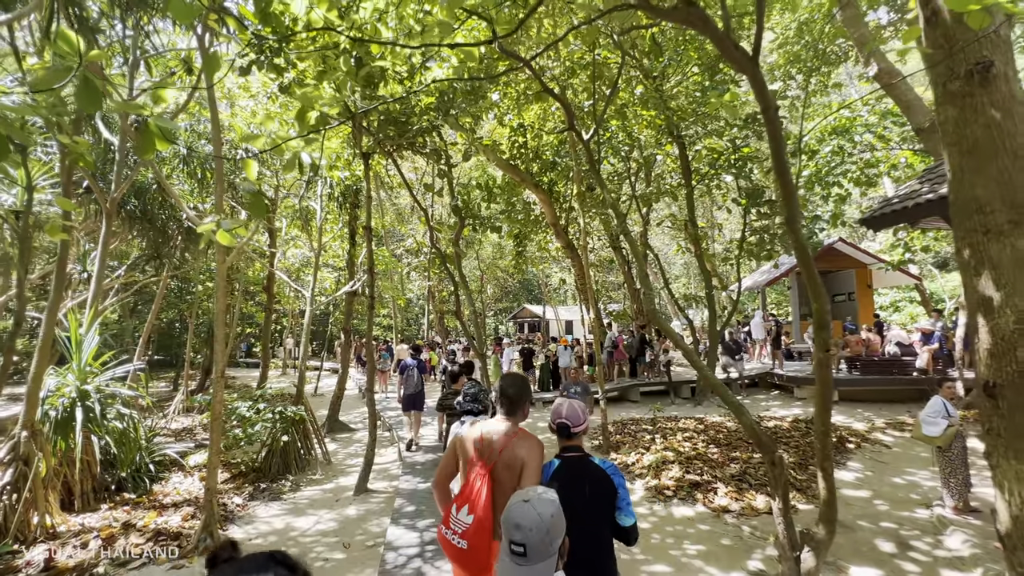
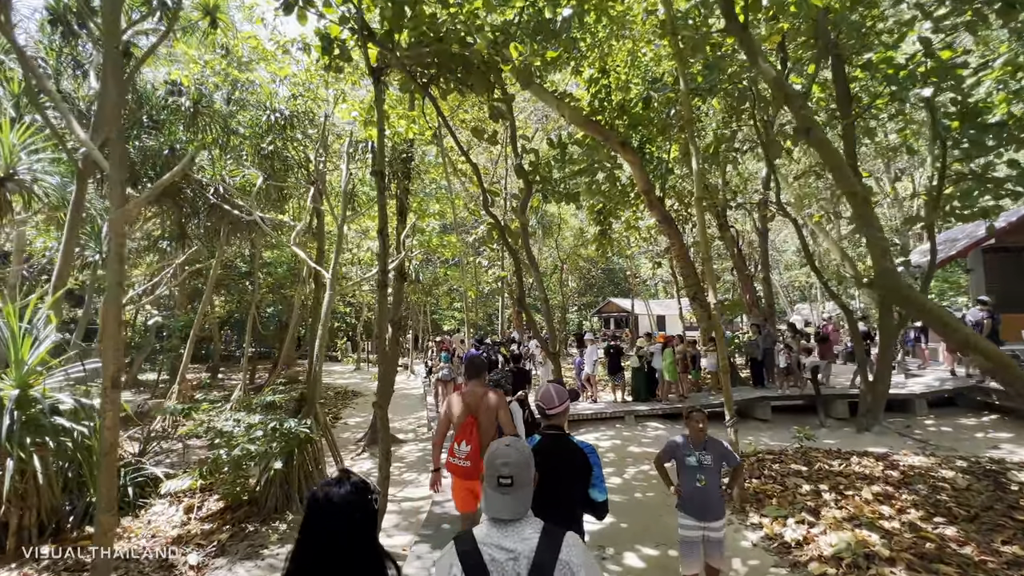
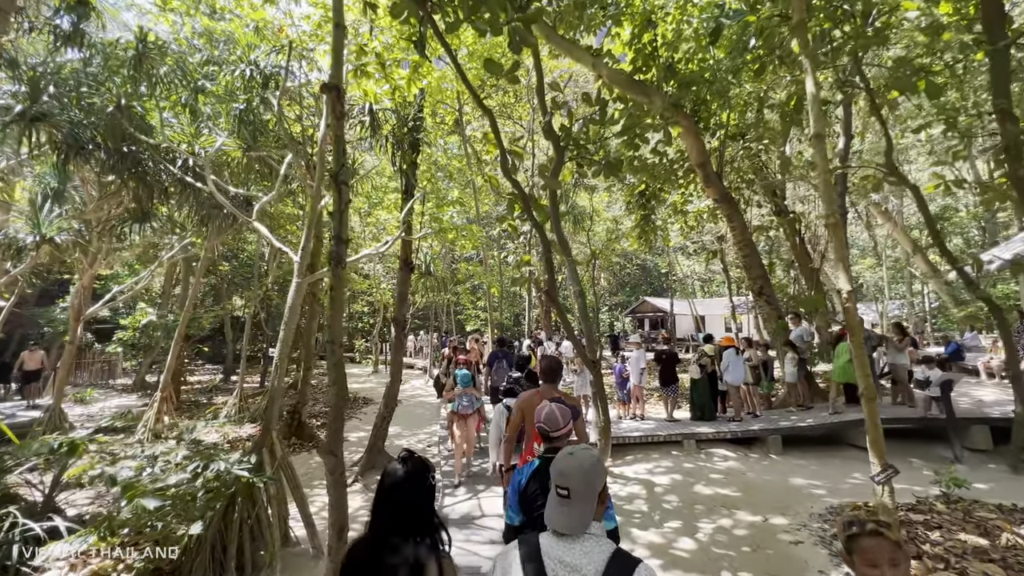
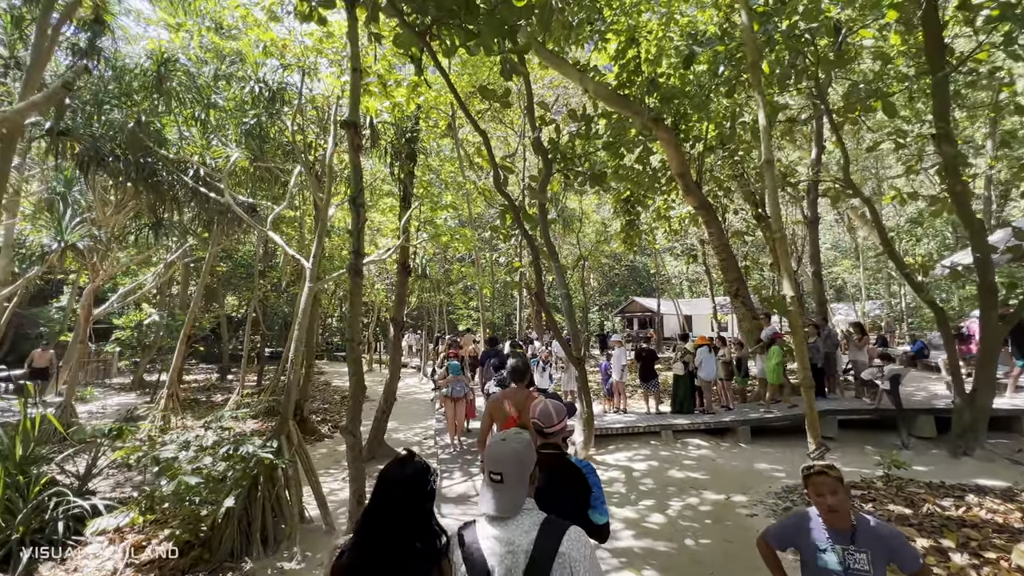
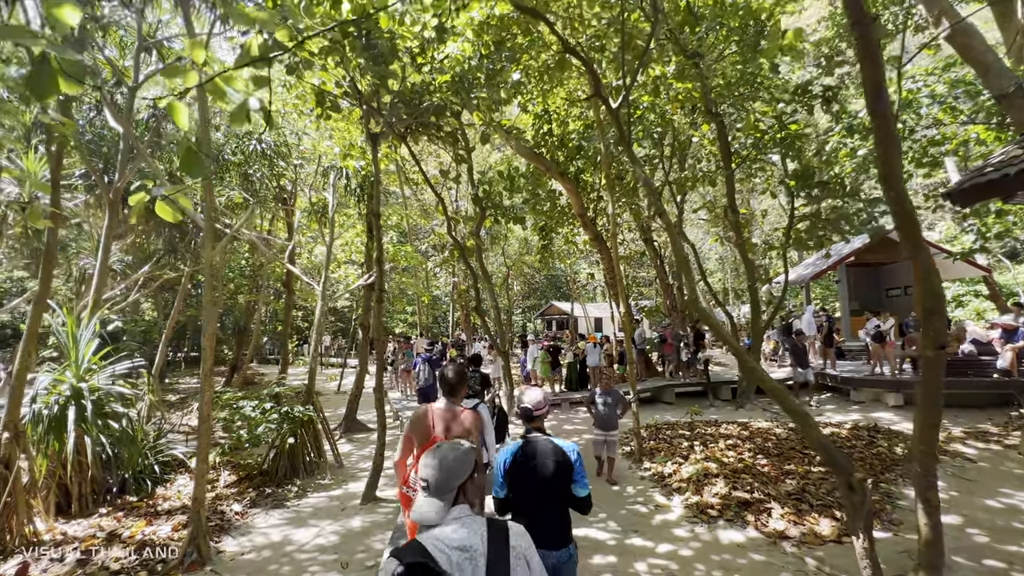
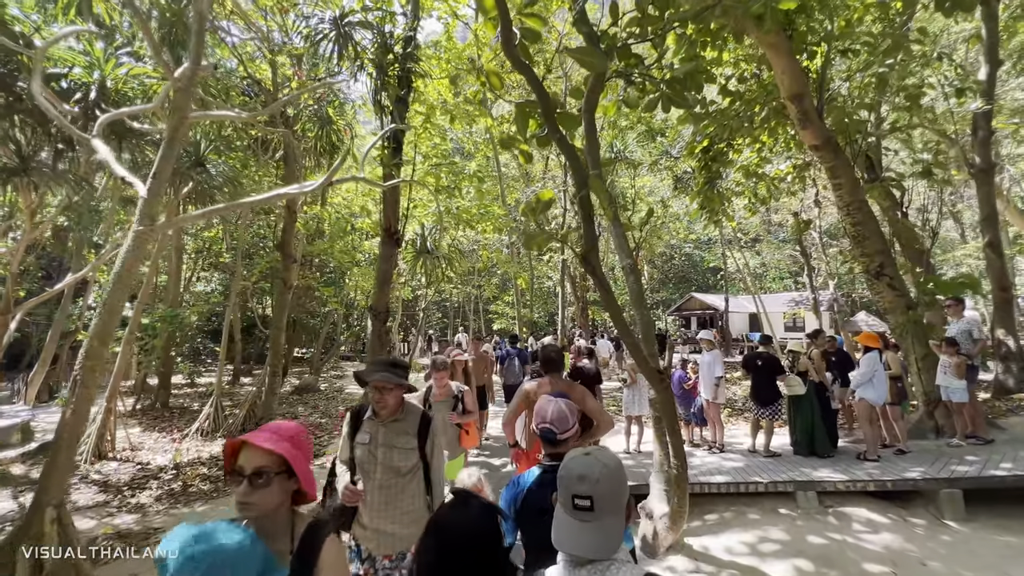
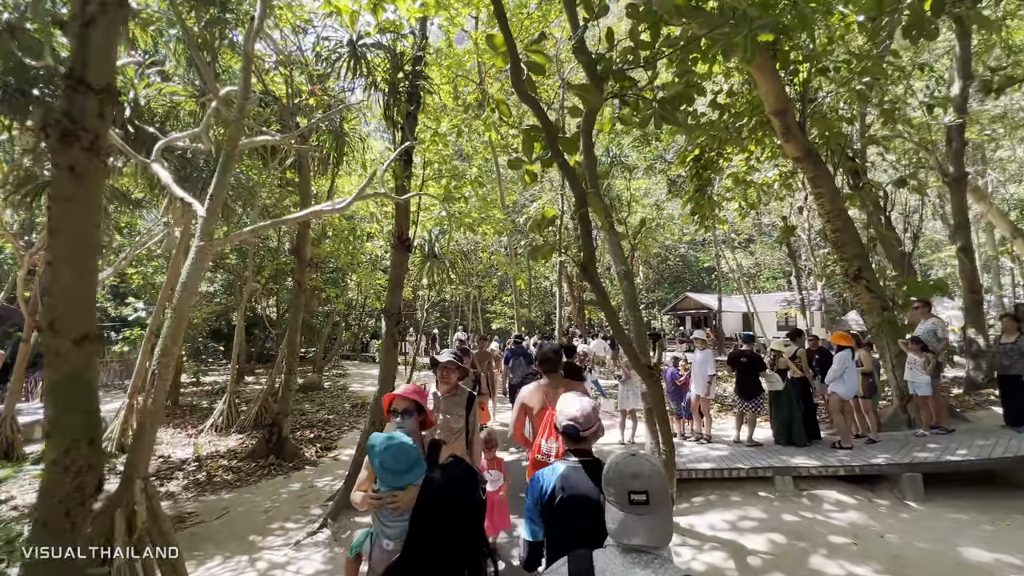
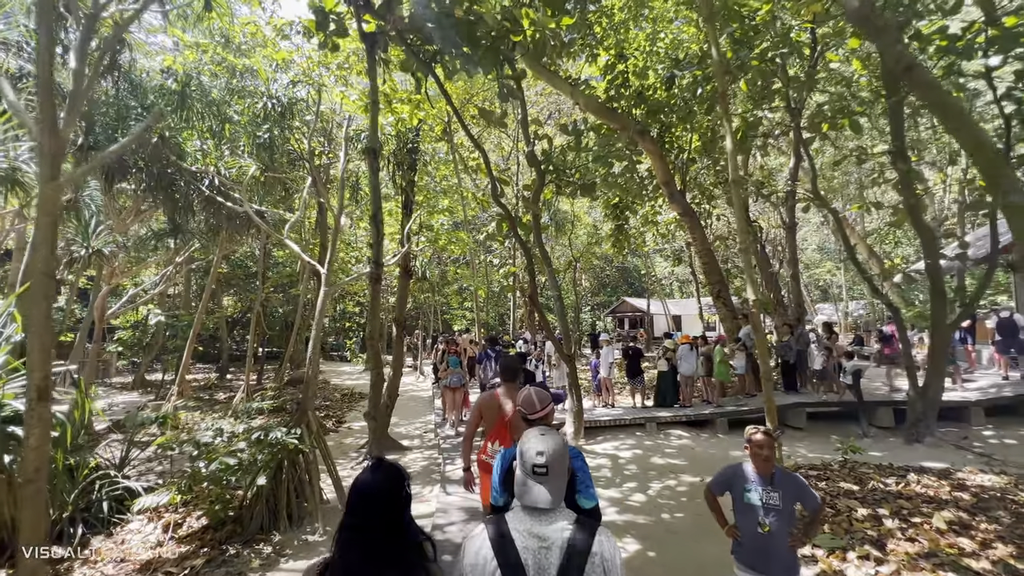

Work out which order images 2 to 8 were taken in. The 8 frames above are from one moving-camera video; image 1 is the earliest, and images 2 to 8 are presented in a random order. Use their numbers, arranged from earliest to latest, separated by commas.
5, 2, 8, 4, 3, 7, 6
